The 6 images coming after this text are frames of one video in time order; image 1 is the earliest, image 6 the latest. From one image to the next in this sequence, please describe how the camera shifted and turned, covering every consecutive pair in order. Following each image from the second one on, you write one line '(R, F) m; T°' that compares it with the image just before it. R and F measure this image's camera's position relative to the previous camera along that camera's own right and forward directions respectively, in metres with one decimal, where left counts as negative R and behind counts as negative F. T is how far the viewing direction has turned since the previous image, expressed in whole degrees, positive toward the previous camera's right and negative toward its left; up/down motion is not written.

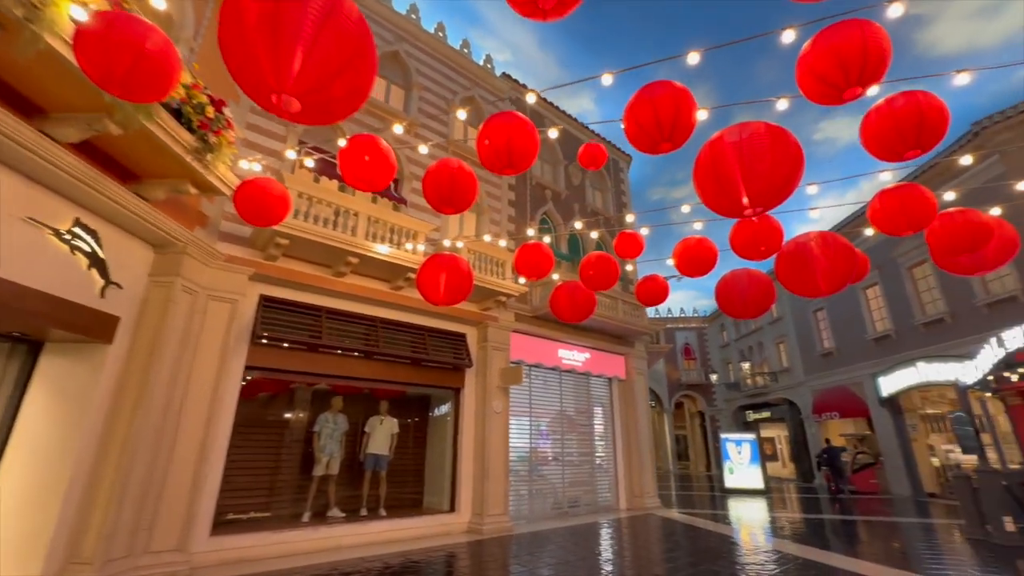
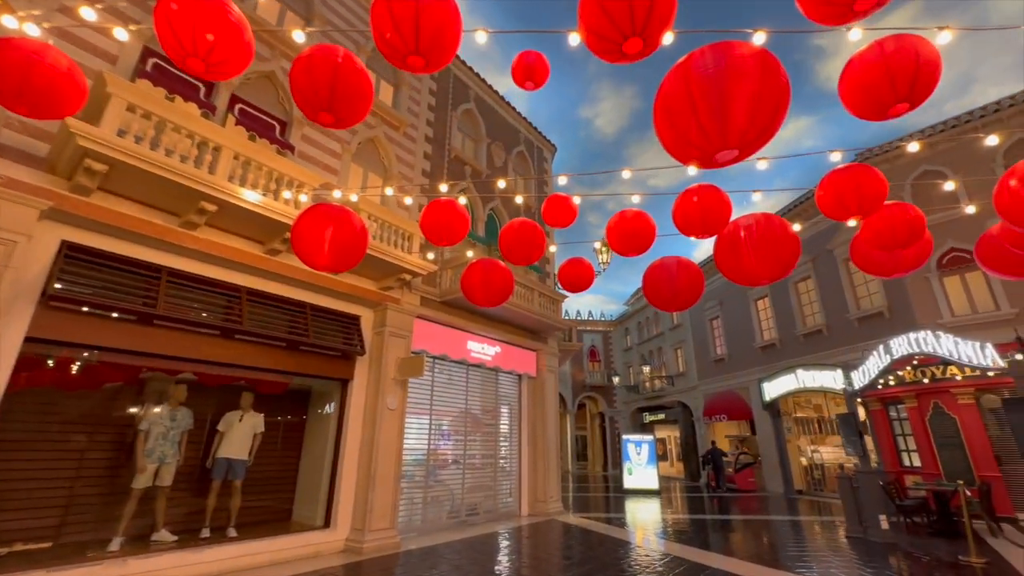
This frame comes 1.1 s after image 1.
(+0.1, +0.9) m; +11°
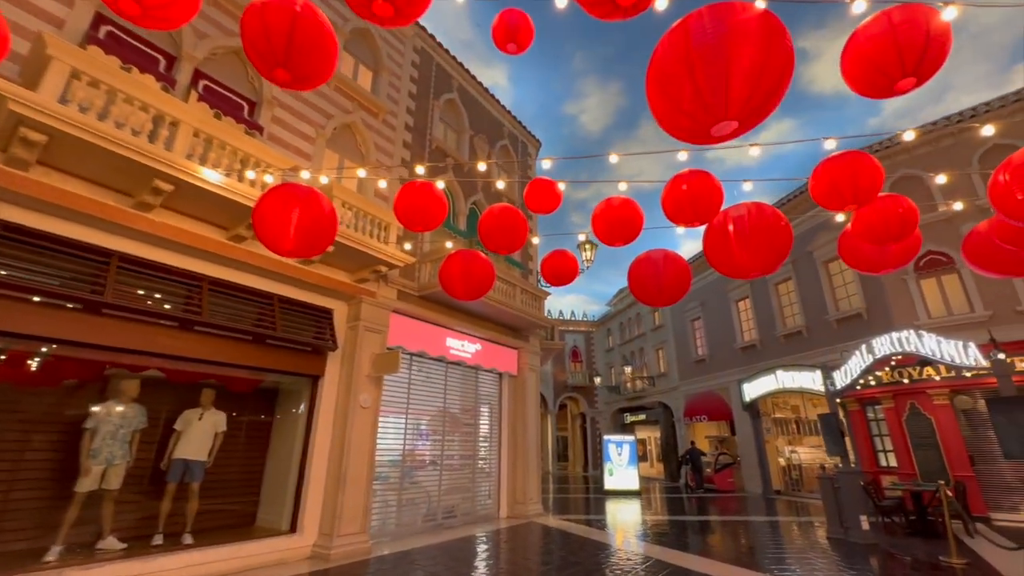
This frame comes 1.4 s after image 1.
(0.0, +0.3) m; +2°
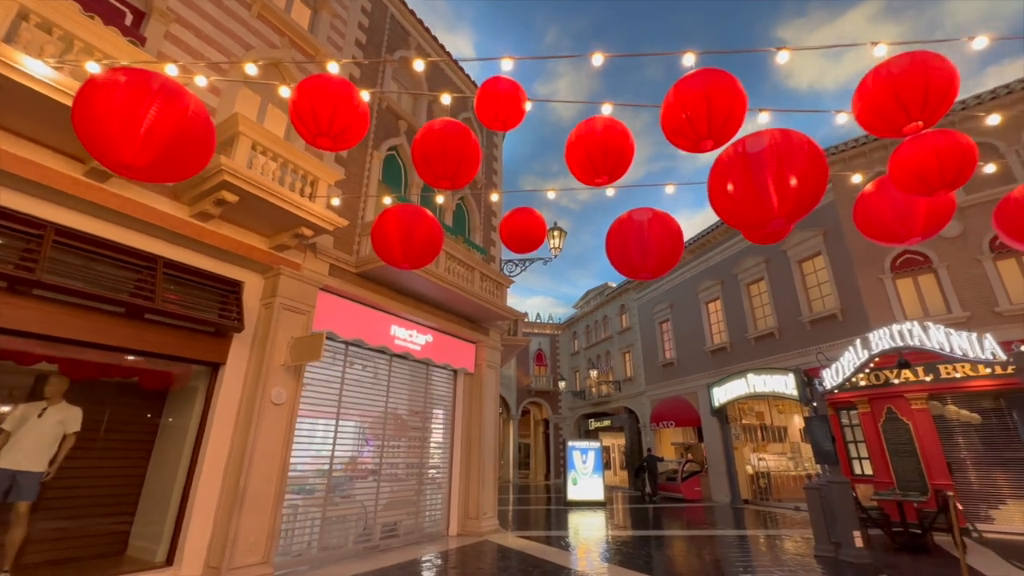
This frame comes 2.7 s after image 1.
(+0.2, +1.1) m; +4°
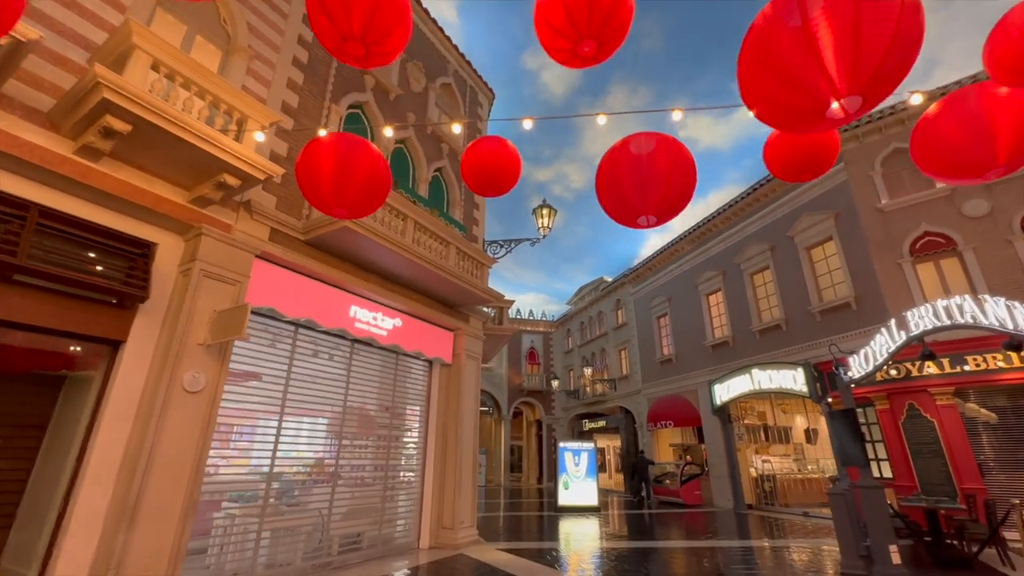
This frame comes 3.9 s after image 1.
(+0.2, +1.0) m; +1°
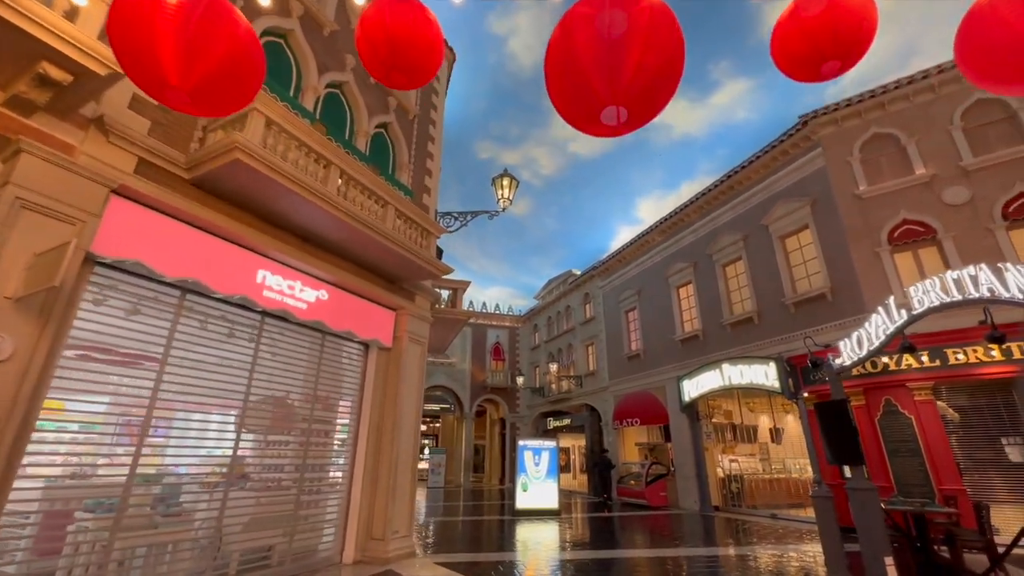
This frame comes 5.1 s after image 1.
(+0.3, +1.0) m; +4°
